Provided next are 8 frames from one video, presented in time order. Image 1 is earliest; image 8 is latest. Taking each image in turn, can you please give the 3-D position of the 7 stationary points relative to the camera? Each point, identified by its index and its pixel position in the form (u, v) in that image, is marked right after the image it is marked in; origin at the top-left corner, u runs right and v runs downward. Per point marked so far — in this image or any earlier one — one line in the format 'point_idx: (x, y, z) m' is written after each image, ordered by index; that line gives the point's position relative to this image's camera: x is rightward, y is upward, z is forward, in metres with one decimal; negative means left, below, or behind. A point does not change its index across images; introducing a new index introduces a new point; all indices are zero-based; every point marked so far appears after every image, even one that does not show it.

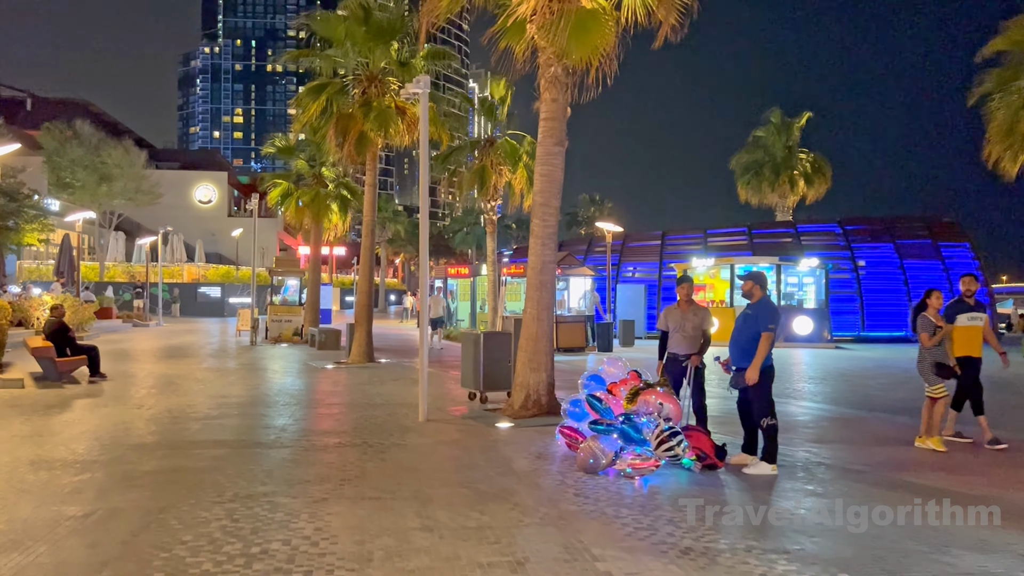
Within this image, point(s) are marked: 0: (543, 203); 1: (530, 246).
0: (+0.3, +0.9, +9.4) m
1: (+0.2, +0.5, +9.5) m
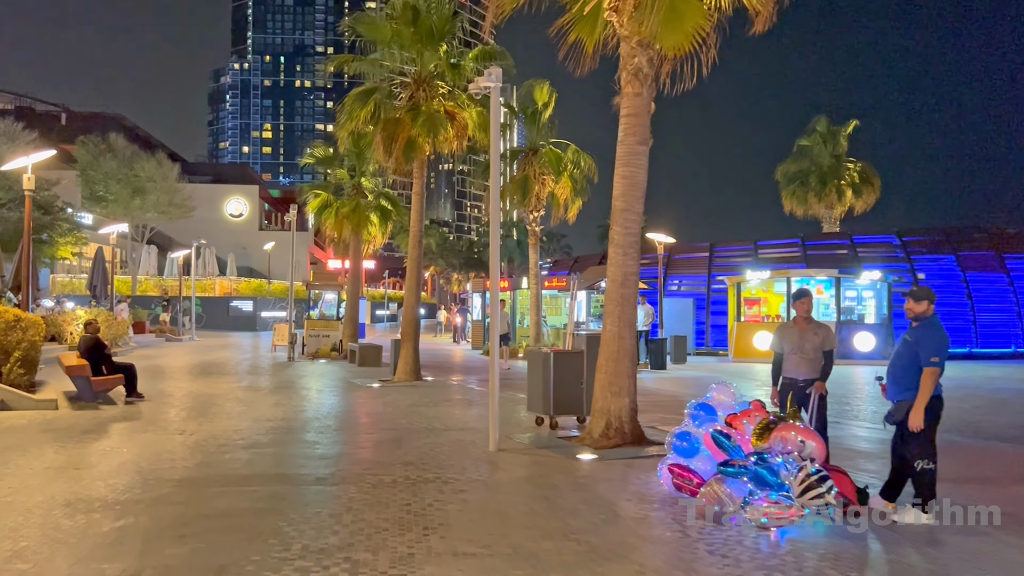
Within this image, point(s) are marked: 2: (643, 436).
0: (+1.1, +0.8, +8.5) m
1: (+1.0, +0.3, +8.6) m
2: (+1.3, -1.5, +8.5) m
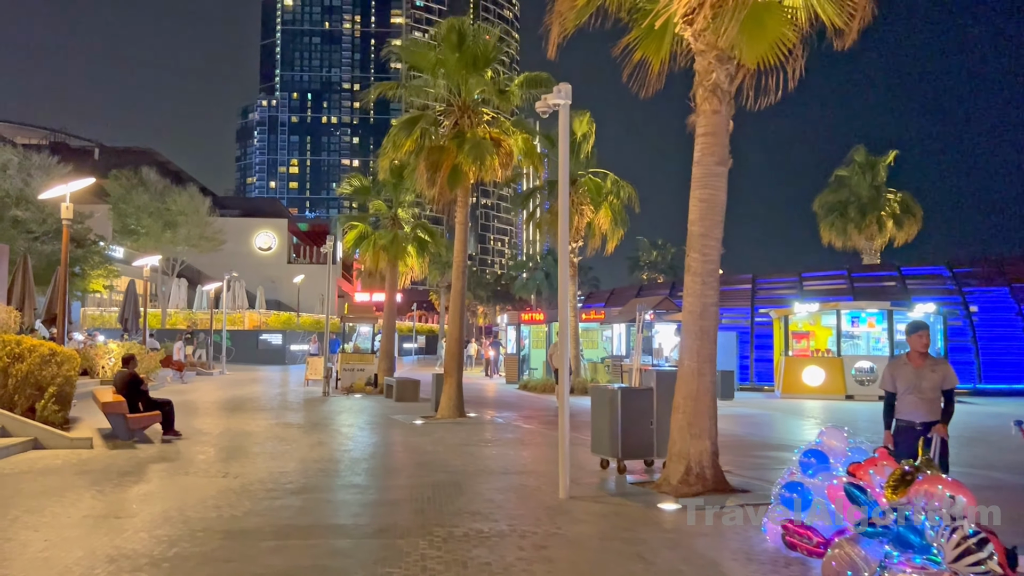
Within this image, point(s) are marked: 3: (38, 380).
0: (+1.8, +0.5, +7.9) m
1: (+1.6, 0.0, +7.9) m
2: (+2.0, -1.8, +7.8) m
3: (-5.9, -1.2, +10.6) m
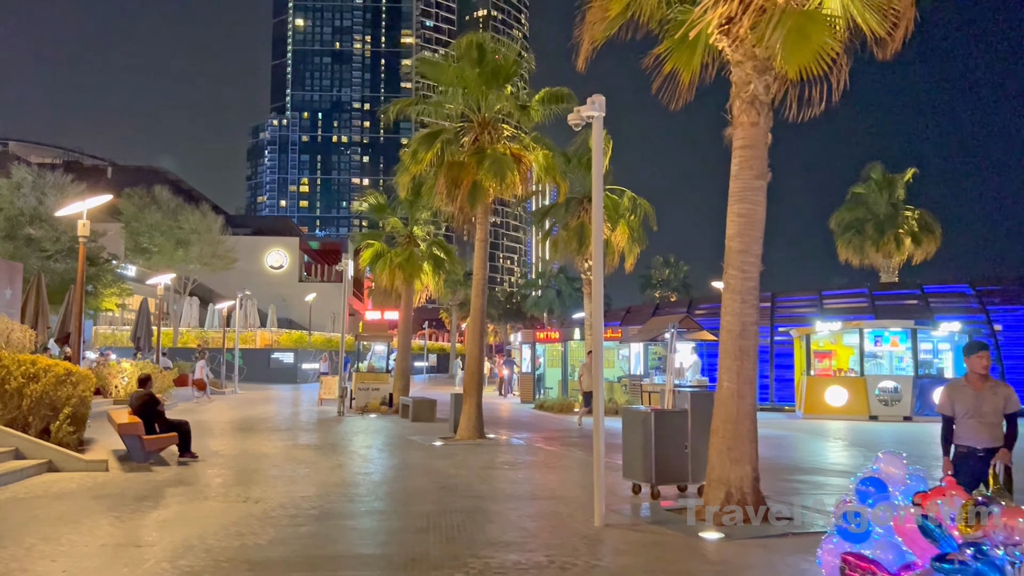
0: (+2.0, +0.3, +7.6) m
1: (+1.9, -0.2, +7.6) m
2: (+2.2, -1.9, +7.5) m
3: (-5.6, -1.4, +10.4) m
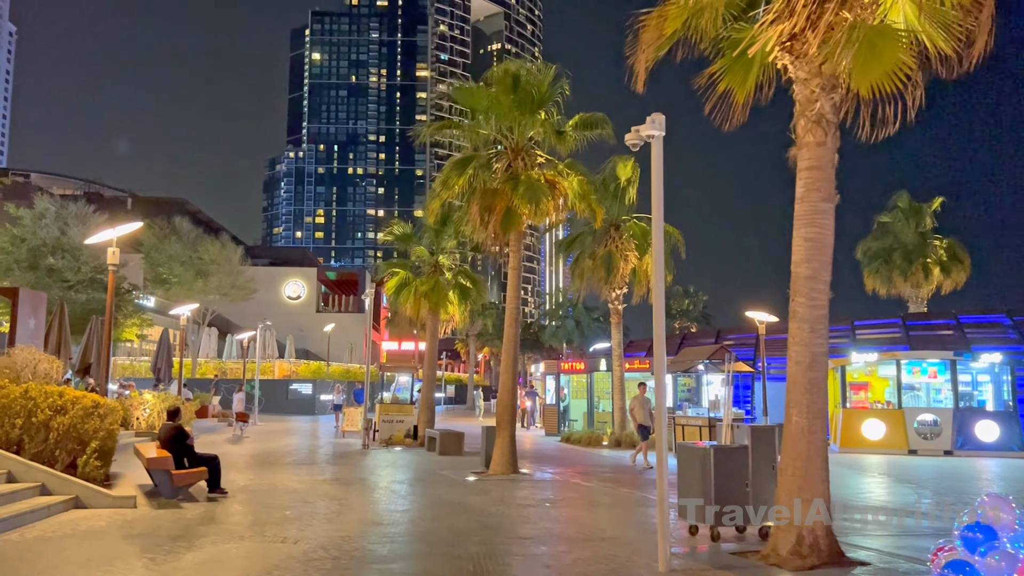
0: (+2.5, +0.1, +7.2) m
1: (+2.4, -0.4, +7.2) m
2: (+2.7, -2.2, +7.0) m
3: (-5.1, -1.7, +10.0) m
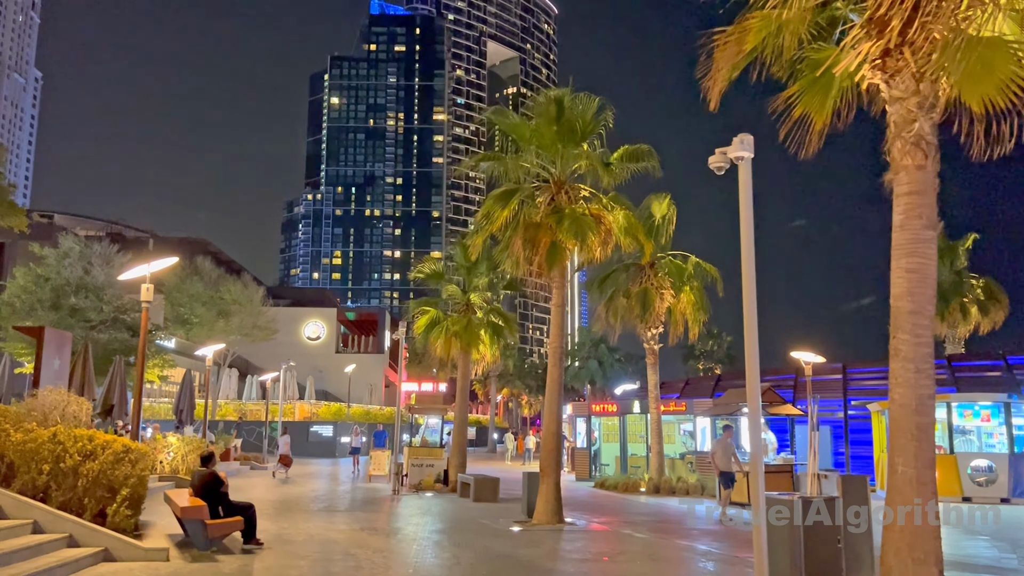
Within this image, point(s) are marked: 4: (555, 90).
0: (+3.1, -0.2, +6.6) m
1: (+2.9, -0.7, +6.6) m
2: (+3.3, -2.4, +6.2) m
3: (-4.5, -2.1, +9.5) m
4: (+0.7, +3.2, +13.6) m
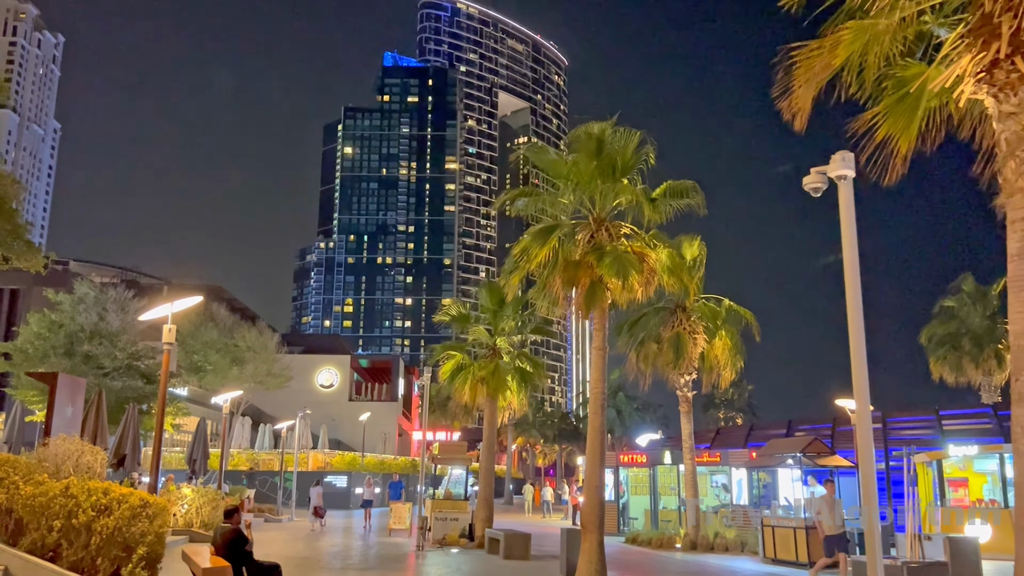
0: (+3.6, -0.4, +5.8) m
1: (+3.4, -0.9, +5.8) m
2: (+3.8, -2.7, +5.3) m
3: (-3.9, -2.6, +8.7) m
4: (+1.3, +2.5, +13.0) m
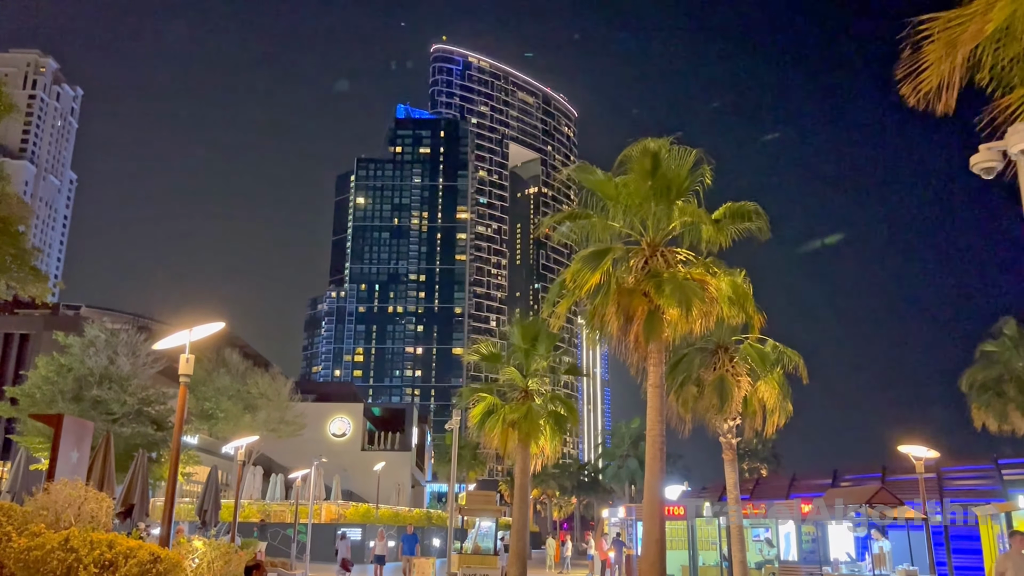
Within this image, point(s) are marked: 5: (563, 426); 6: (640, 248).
0: (+4.2, -0.4, +4.6) m
1: (+4.0, -0.9, +4.6) m
2: (+4.3, -2.6, +4.0) m
3: (-3.3, -2.7, +7.5) m
4: (+1.9, +2.1, +12.0) m
5: (+1.1, -3.1, +18.9) m
6: (+1.8, +0.6, +12.0) m
